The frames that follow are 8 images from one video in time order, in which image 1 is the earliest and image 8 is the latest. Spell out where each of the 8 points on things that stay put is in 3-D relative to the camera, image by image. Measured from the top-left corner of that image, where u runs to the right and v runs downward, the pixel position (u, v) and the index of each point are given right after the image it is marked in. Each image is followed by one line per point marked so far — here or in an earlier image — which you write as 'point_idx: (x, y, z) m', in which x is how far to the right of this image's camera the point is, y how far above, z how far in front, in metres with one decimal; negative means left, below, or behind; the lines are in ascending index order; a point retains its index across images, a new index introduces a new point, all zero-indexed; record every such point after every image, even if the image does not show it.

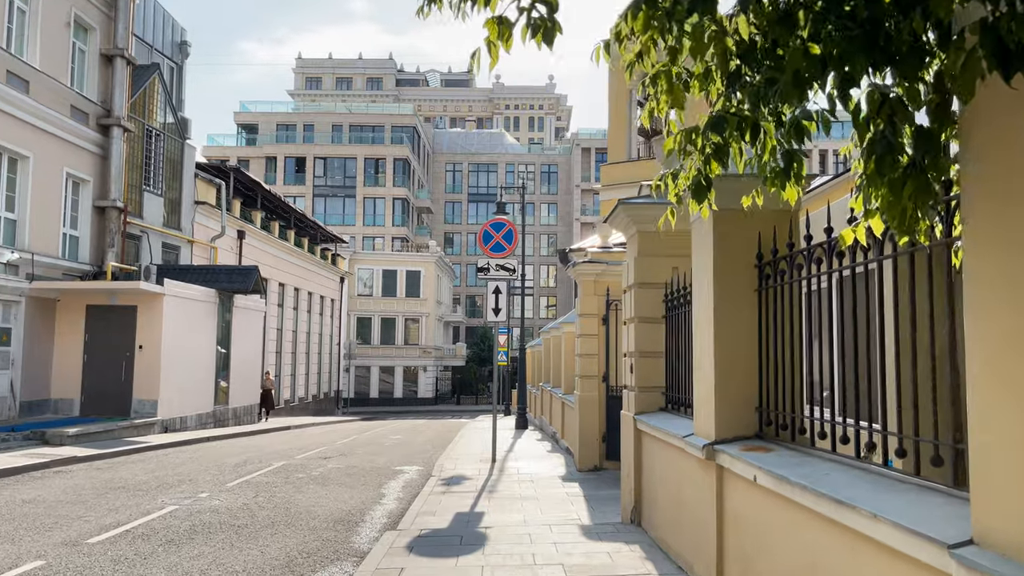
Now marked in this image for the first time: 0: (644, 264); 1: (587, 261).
0: (+1.2, +0.2, +7.6) m
1: (+1.2, +0.4, +12.4) m
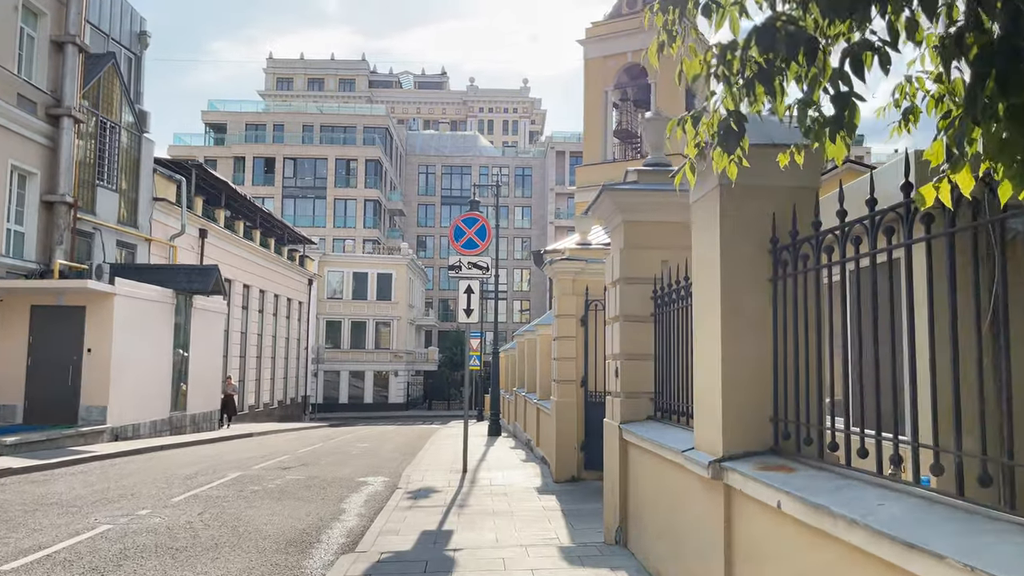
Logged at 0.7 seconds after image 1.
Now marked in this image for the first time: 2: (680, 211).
0: (+1.0, +0.3, +6.9) m
1: (+0.8, +0.4, +11.6) m
2: (+1.4, +0.7, +7.0) m
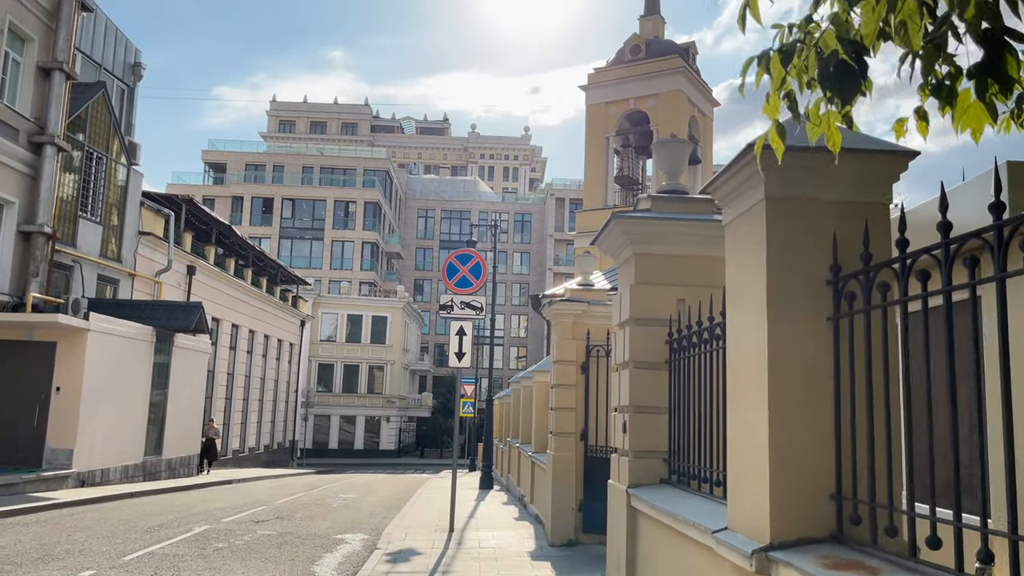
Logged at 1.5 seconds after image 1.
0: (+1.0, 0.0, +6.0) m
1: (+0.7, -0.1, +10.8) m
2: (+1.4, +0.3, +6.1) m
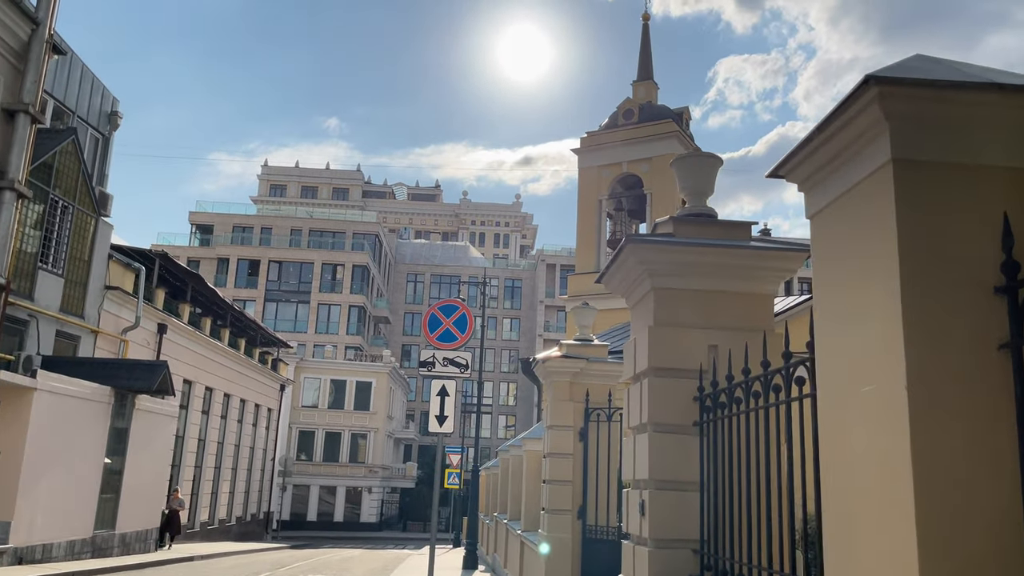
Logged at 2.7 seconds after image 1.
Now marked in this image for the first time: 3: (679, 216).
0: (+0.9, -0.3, +4.8) m
1: (+0.6, -0.8, +9.5) m
2: (+1.3, +0.1, +4.9) m
3: (+1.1, +0.4, +5.1) m
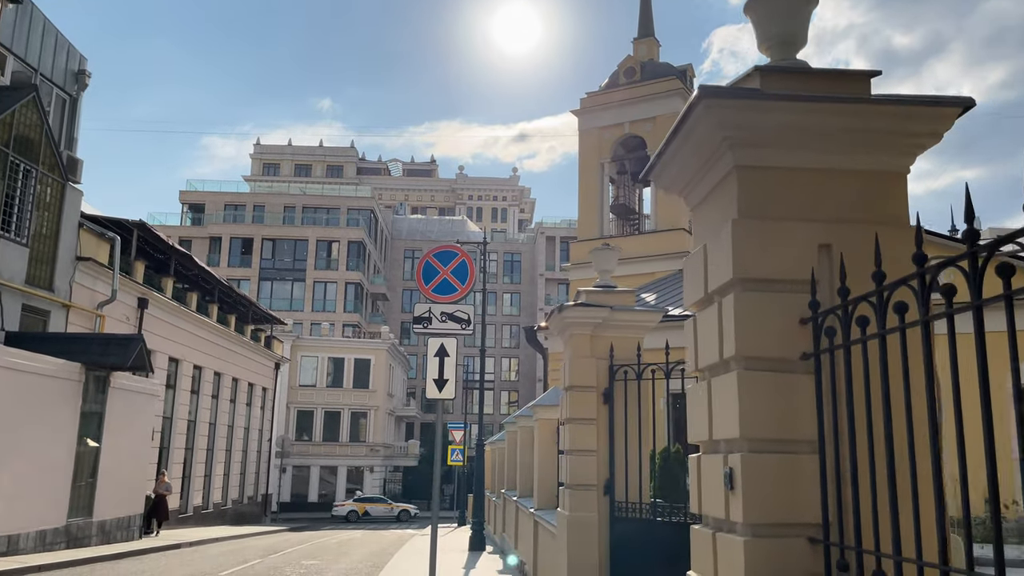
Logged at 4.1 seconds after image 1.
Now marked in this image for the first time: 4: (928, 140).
0: (+1.0, +0.2, +3.4) m
1: (+0.7, -0.2, +8.1) m
2: (+1.4, +0.6, +3.5) m
3: (+1.1, +1.0, +3.6) m
4: (+1.8, +0.6, +3.4) m
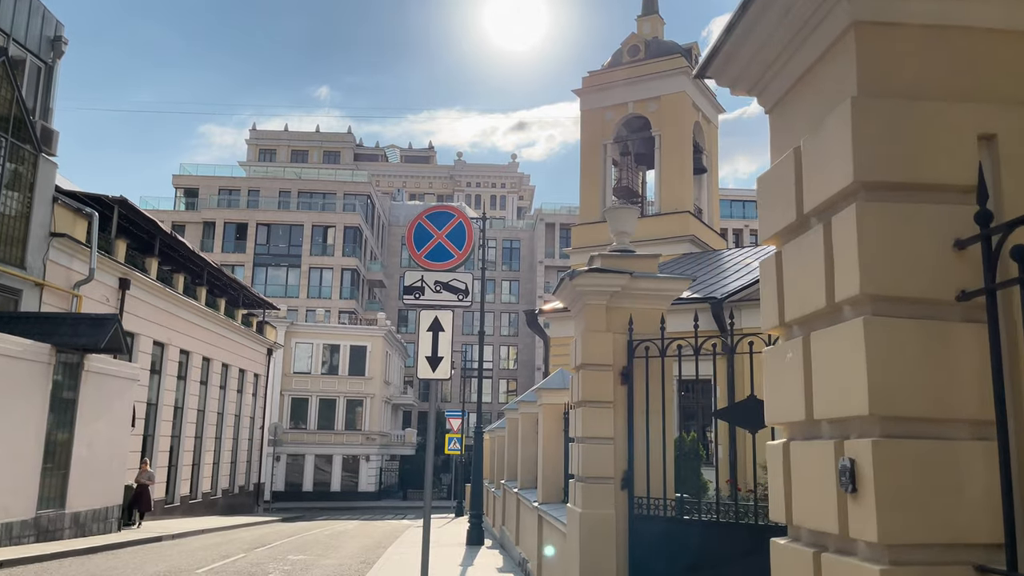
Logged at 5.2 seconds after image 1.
0: (+1.0, +0.5, +2.3) m
1: (+0.8, +0.2, +7.0) m
2: (+1.5, +0.9, +2.4) m
3: (+1.2, +1.2, +2.5) m
4: (+1.8, +0.9, +2.4) m
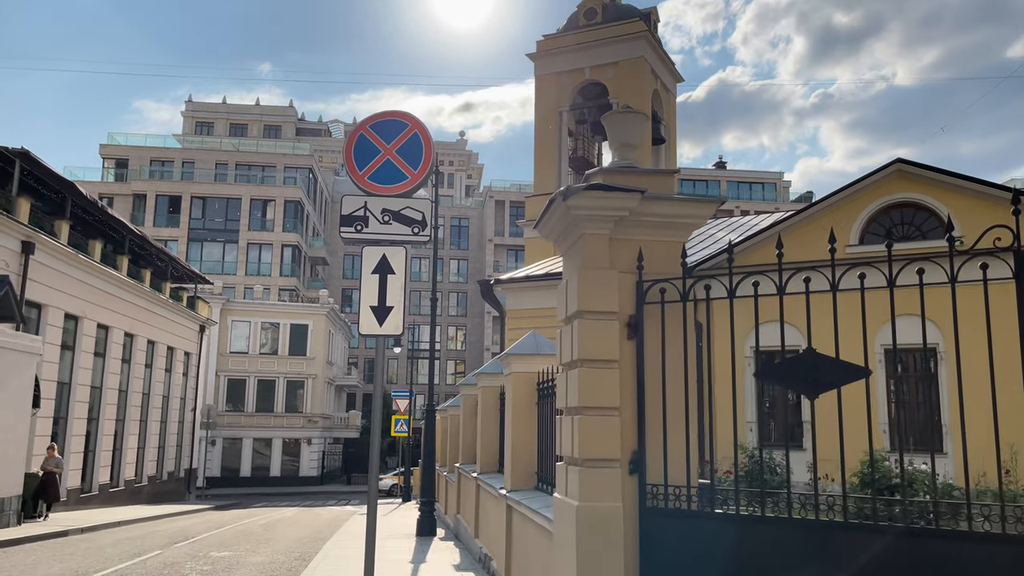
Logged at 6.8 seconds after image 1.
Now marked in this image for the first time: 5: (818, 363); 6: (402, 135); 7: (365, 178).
0: (+1.2, +0.9, +0.6) m
1: (+0.6, +0.7, +5.3) m
2: (+1.6, +1.3, +0.8) m
3: (+1.3, +1.6, +0.9) m
4: (+2.0, +1.3, +0.8) m
5: (+1.8, -0.4, +4.8) m
6: (-0.8, +1.2, +6.3) m
7: (-1.1, +0.8, +6.2) m
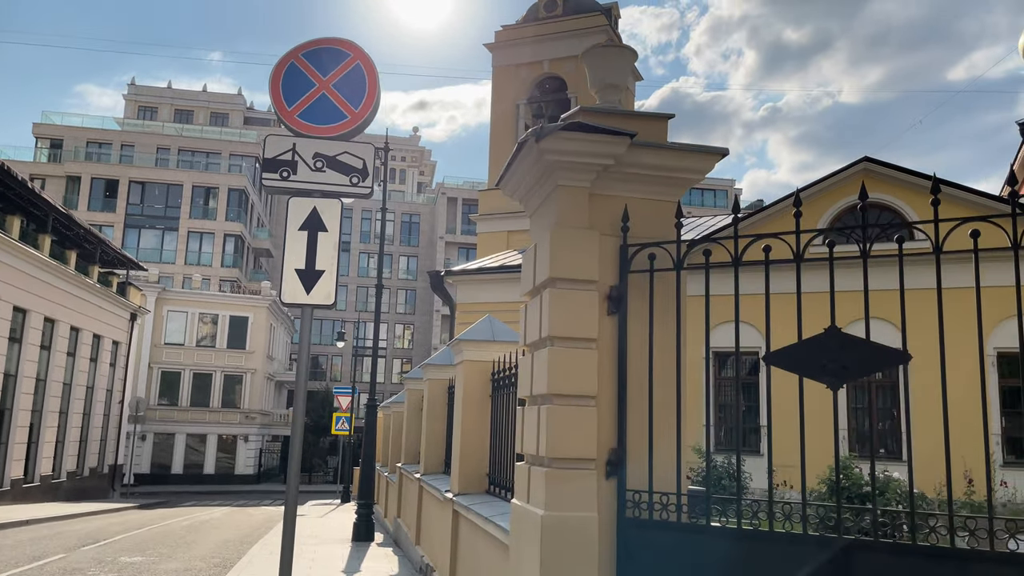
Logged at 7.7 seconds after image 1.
0: (+1.3, +1.1, -0.3) m
1: (+0.4, +0.9, +4.4) m
2: (+1.7, +1.4, -0.1) m
3: (+1.4, +1.8, 0.0) m
4: (+2.1, +1.5, -0.1) m
5: (+1.6, -0.3, +4.0) m
6: (-1.1, +1.4, +5.2) m
7: (-1.4, +1.1, +5.2) m
